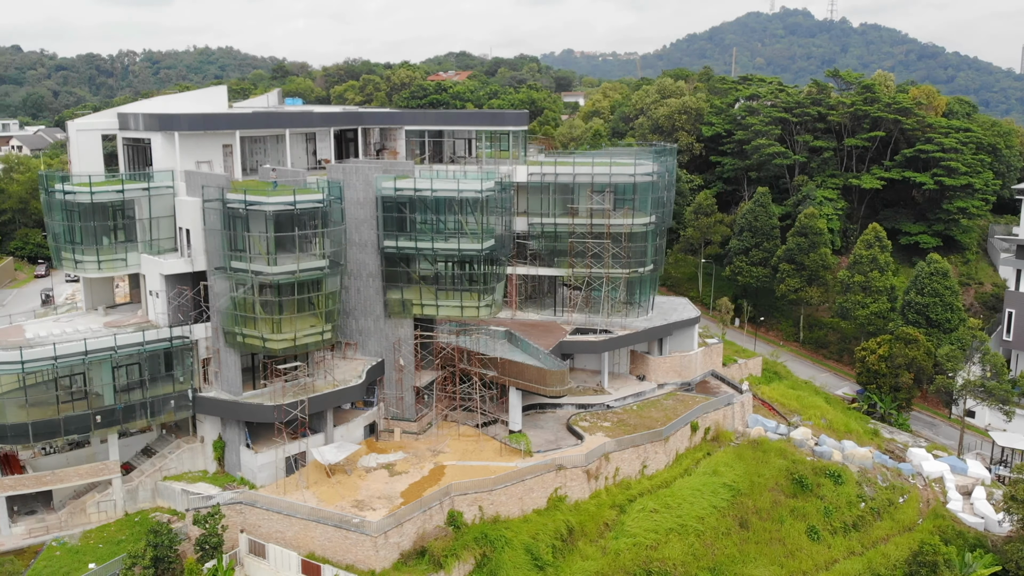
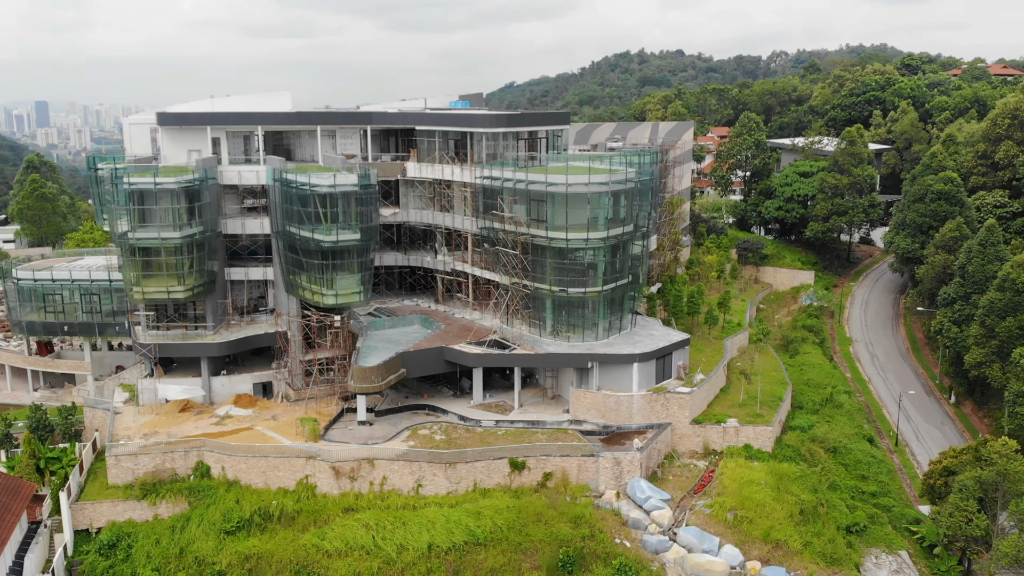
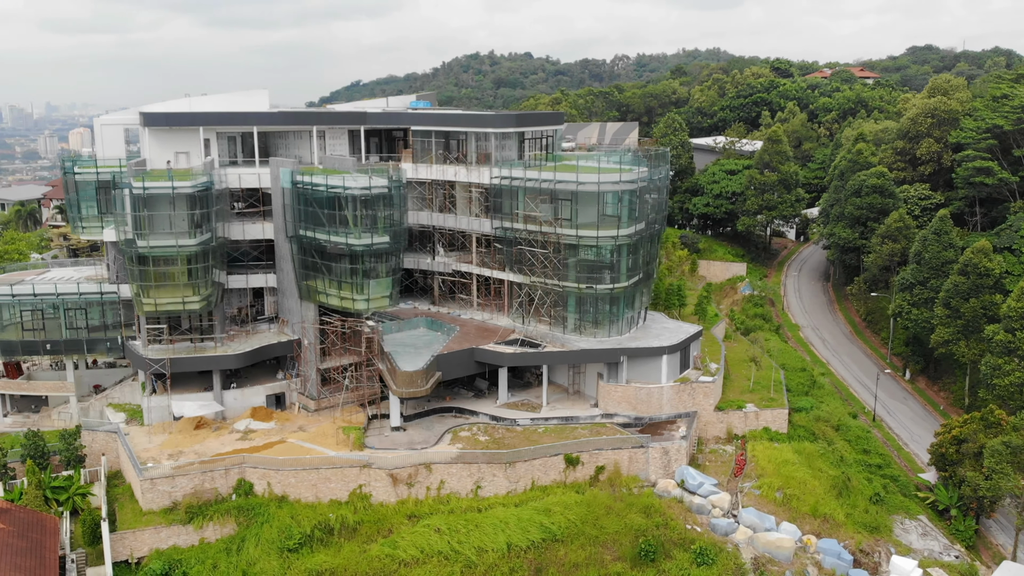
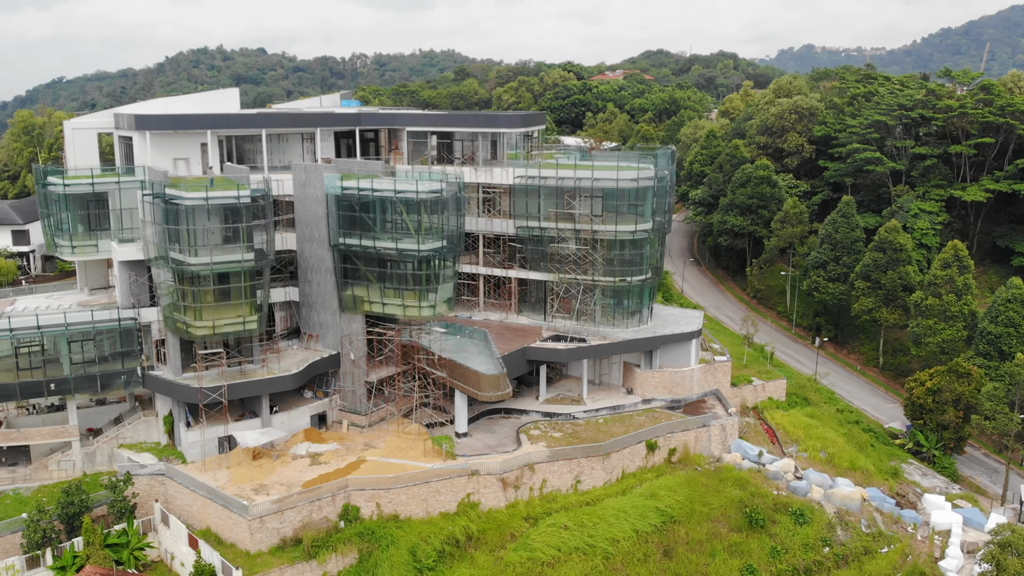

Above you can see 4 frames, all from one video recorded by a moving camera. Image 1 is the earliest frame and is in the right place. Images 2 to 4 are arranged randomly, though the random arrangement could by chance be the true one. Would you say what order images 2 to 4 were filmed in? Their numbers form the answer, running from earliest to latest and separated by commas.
4, 3, 2
